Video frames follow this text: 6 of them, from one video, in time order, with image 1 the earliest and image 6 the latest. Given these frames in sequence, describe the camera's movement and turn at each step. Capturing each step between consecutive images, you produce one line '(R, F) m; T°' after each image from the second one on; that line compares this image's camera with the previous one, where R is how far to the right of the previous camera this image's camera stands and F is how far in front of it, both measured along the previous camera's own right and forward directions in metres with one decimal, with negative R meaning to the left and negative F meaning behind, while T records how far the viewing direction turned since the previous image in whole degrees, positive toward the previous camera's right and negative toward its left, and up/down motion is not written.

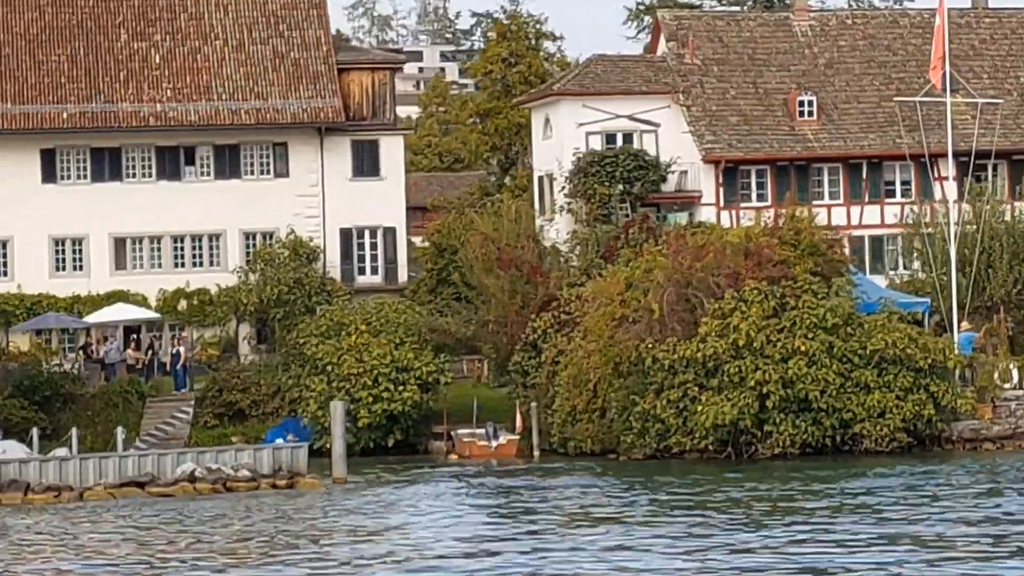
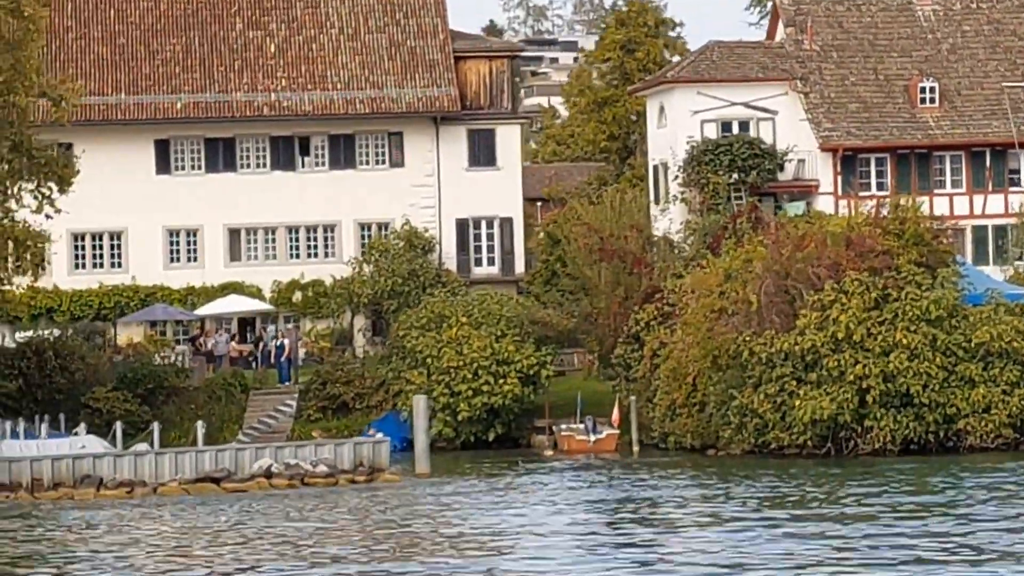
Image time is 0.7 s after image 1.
(+1.0, +1.0) m; -3°
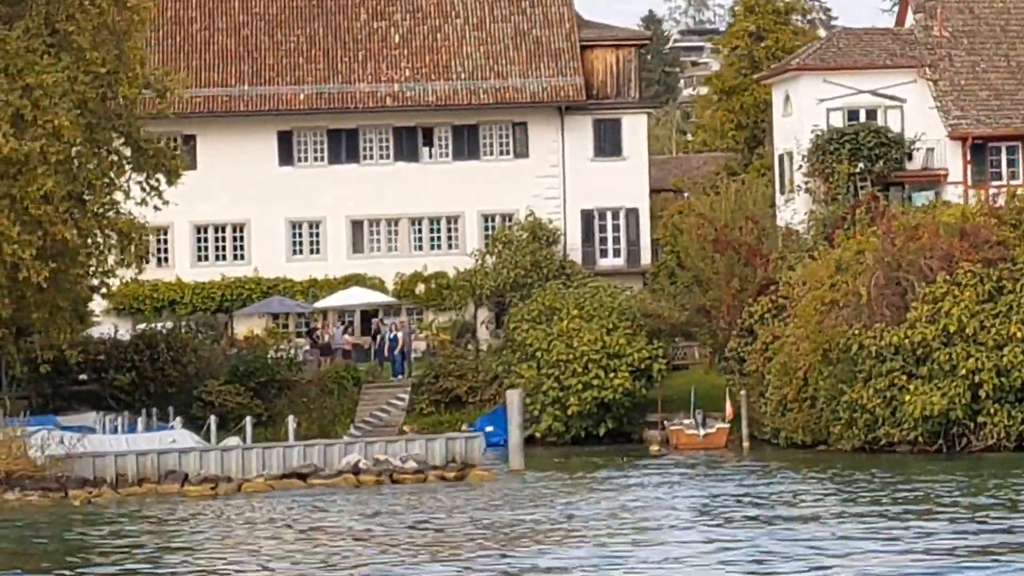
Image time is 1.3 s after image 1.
(+0.9, +0.9) m; -3°
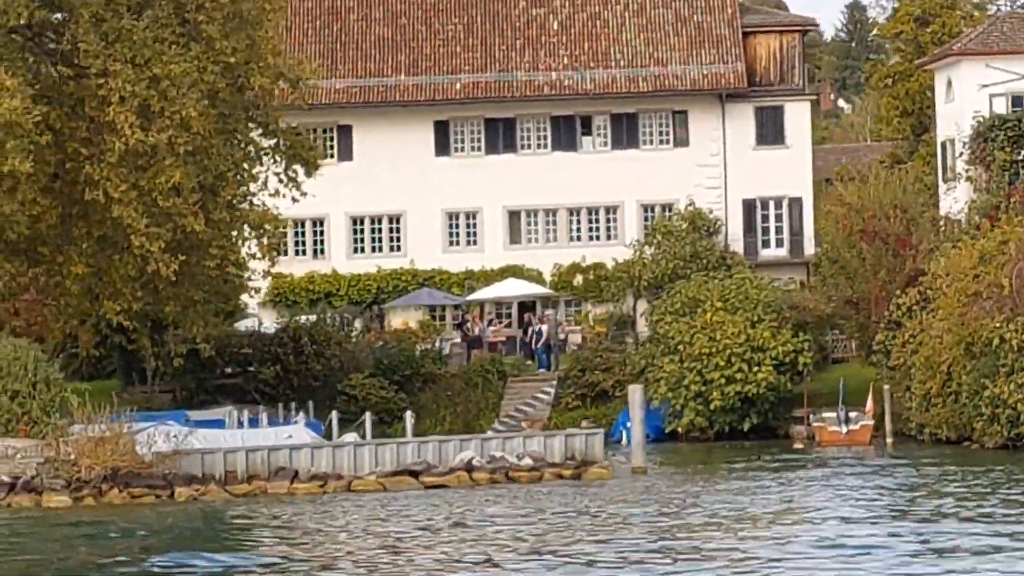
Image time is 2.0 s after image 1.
(+1.1, +1.1) m; -4°
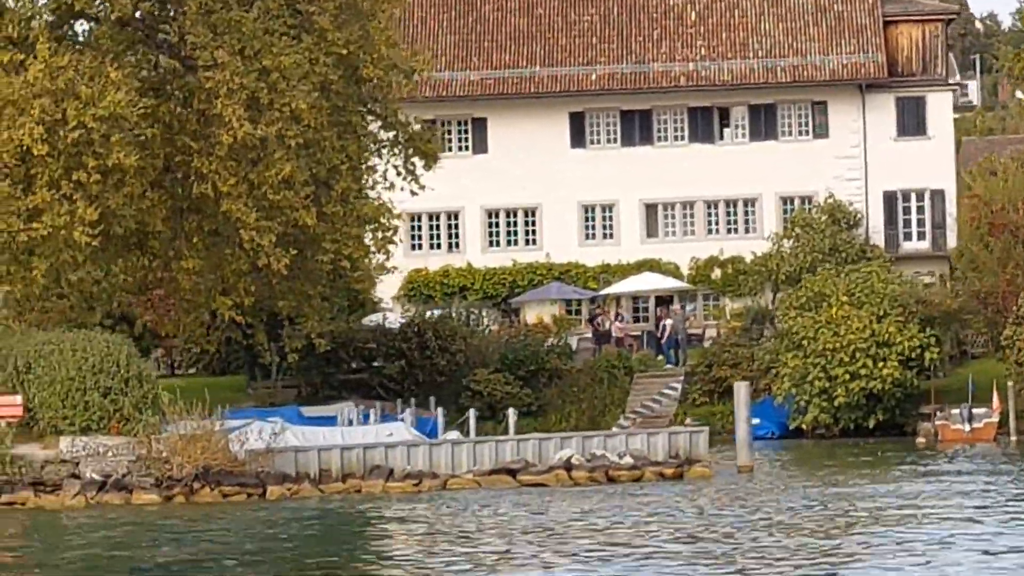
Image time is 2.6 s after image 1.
(+1.0, +0.8) m; -4°
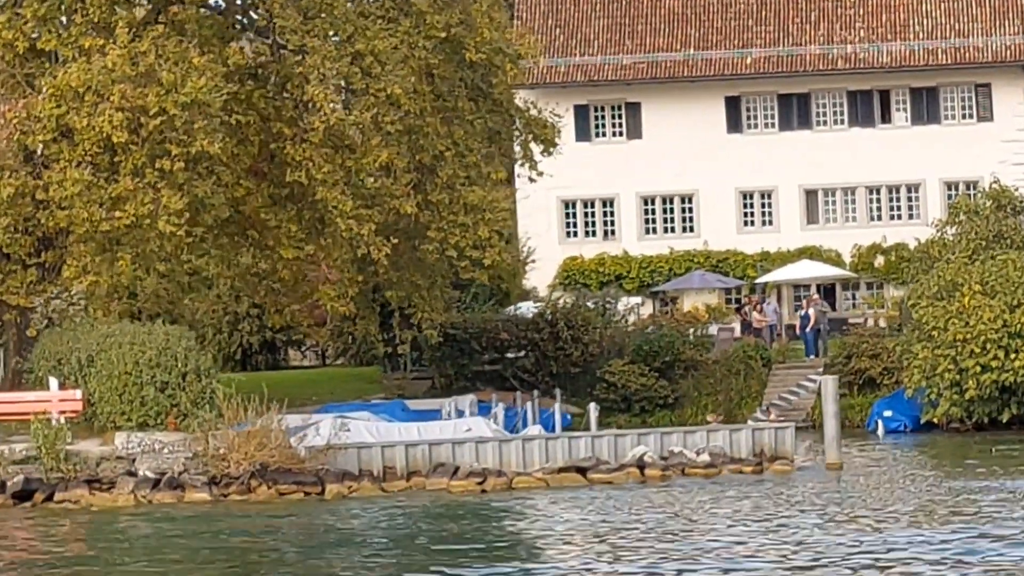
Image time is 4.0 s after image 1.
(+2.1, +1.6) m; -5°
